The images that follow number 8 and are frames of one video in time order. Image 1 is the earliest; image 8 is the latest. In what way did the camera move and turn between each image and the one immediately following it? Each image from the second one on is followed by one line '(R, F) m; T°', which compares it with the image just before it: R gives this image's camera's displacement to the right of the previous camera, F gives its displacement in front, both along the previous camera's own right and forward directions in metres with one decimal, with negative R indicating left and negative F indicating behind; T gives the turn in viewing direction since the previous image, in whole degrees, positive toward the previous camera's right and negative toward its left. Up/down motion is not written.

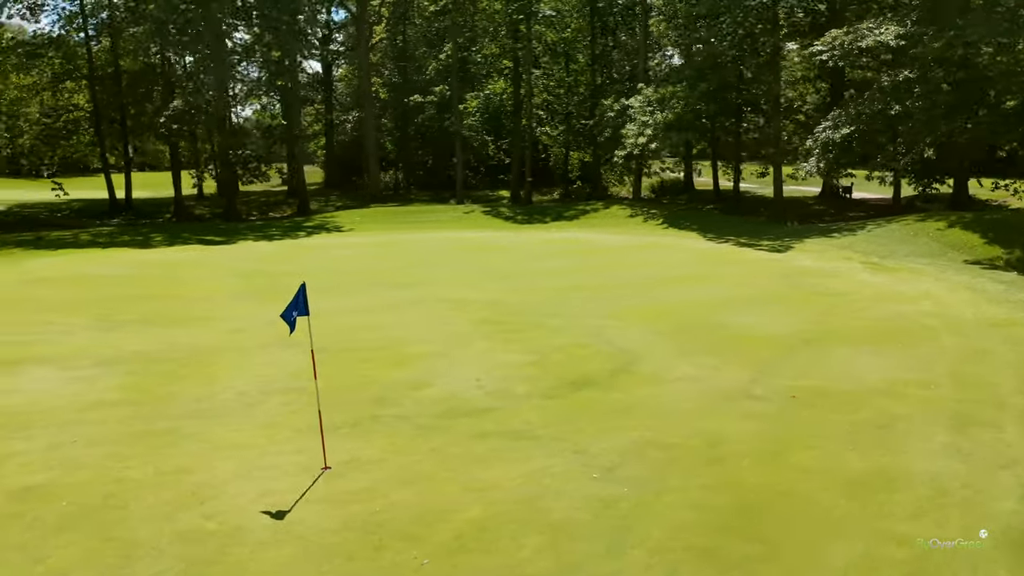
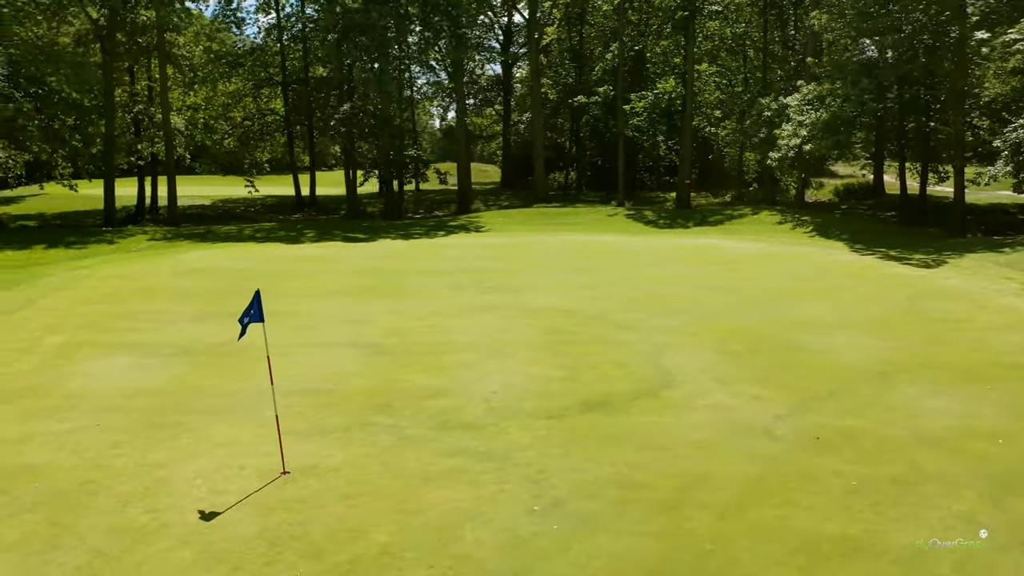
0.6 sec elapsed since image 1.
(+1.7, +0.5) m; -13°
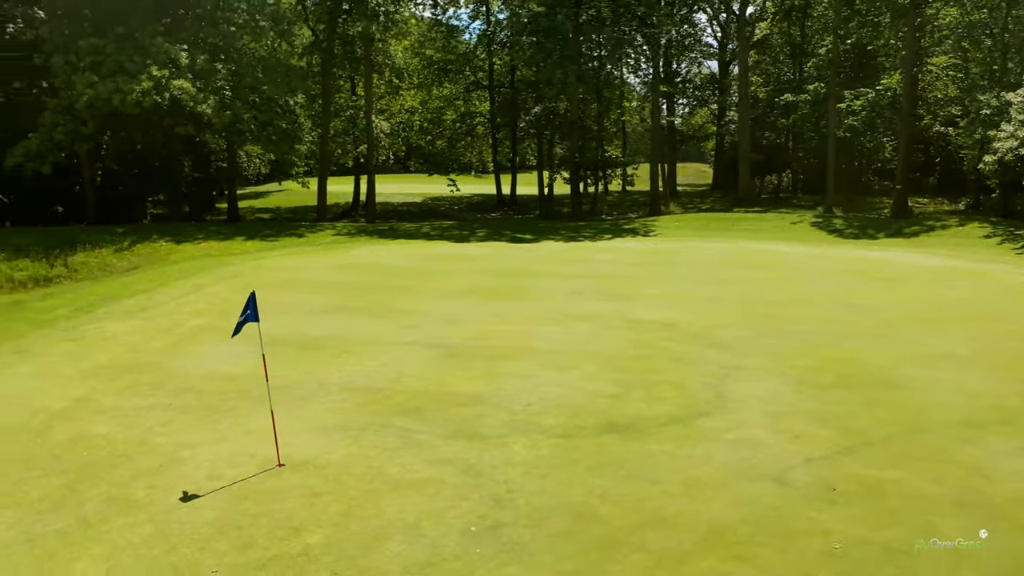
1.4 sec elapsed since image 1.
(+1.9, +0.4) m; -16°
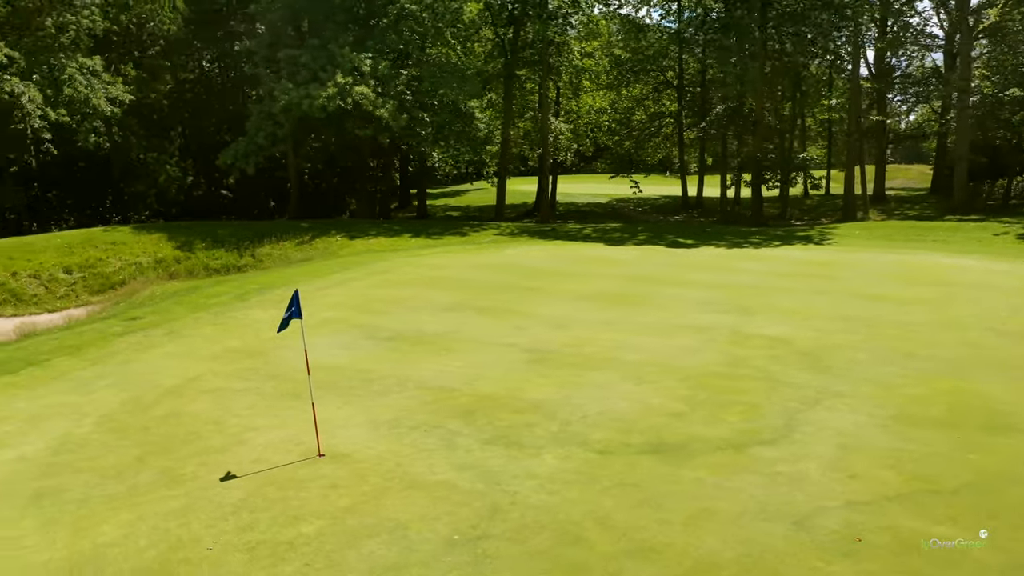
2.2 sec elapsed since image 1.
(+1.4, +0.3) m; -14°
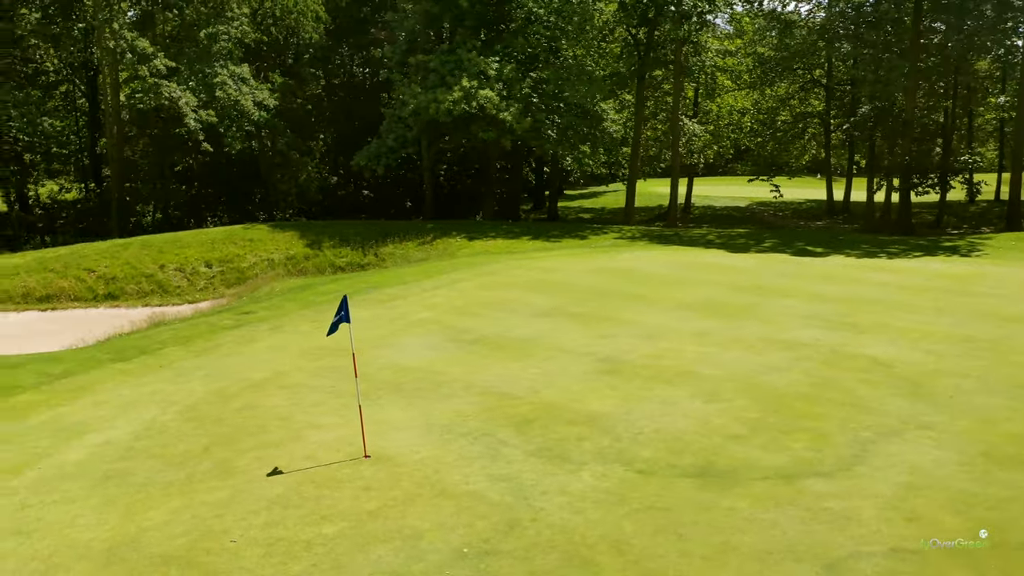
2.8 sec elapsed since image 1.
(+0.9, +0.2) m; -10°
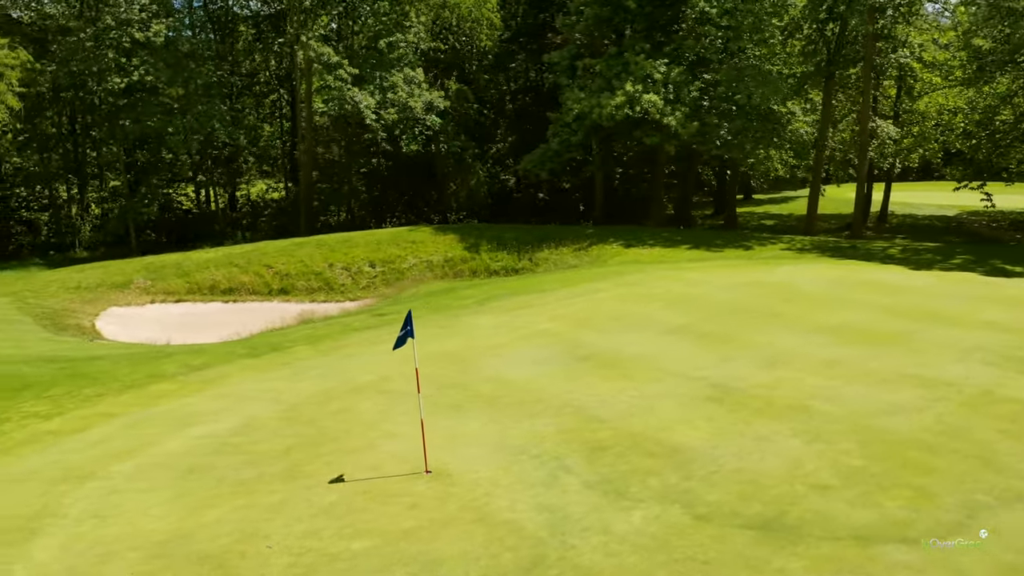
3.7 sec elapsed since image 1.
(+1.1, +0.4) m; -13°
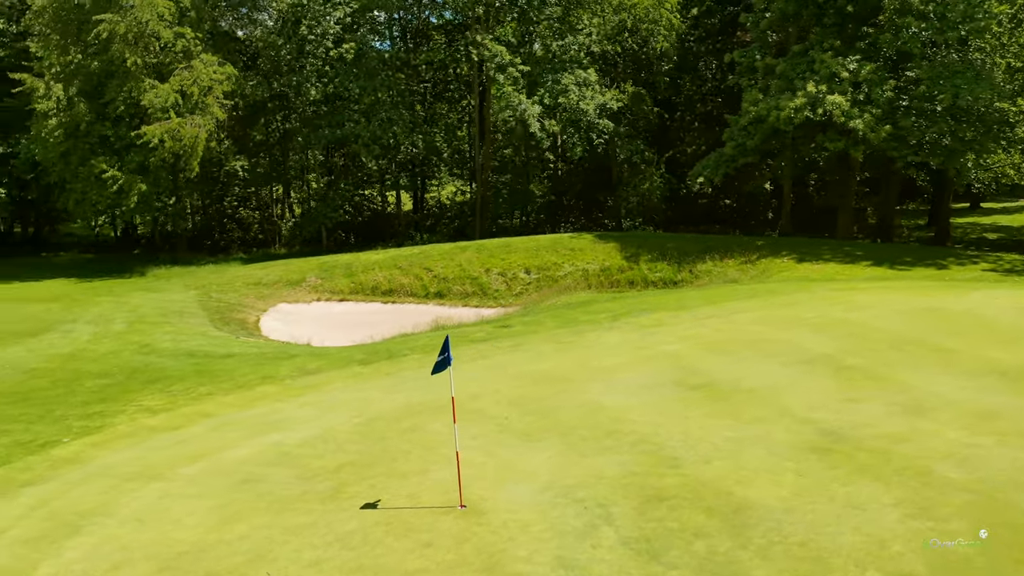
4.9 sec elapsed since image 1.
(+1.3, +0.7) m; -14°
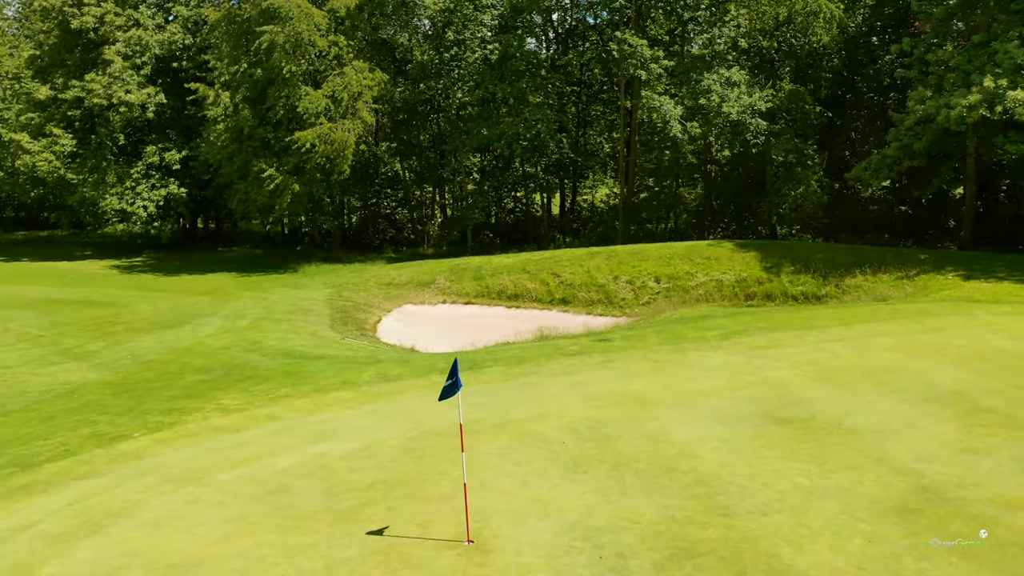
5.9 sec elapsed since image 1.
(+1.2, +0.7) m; -12°
